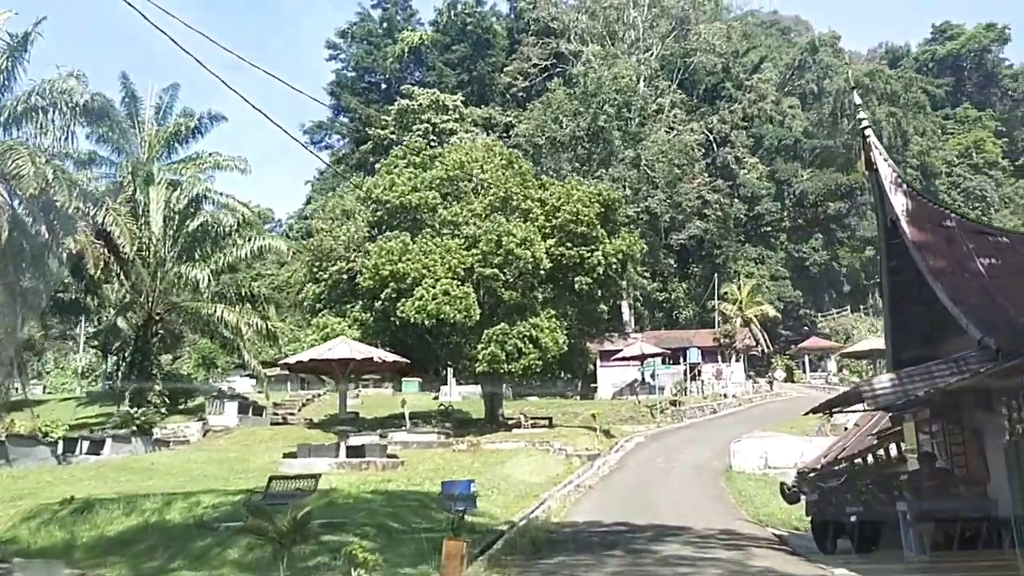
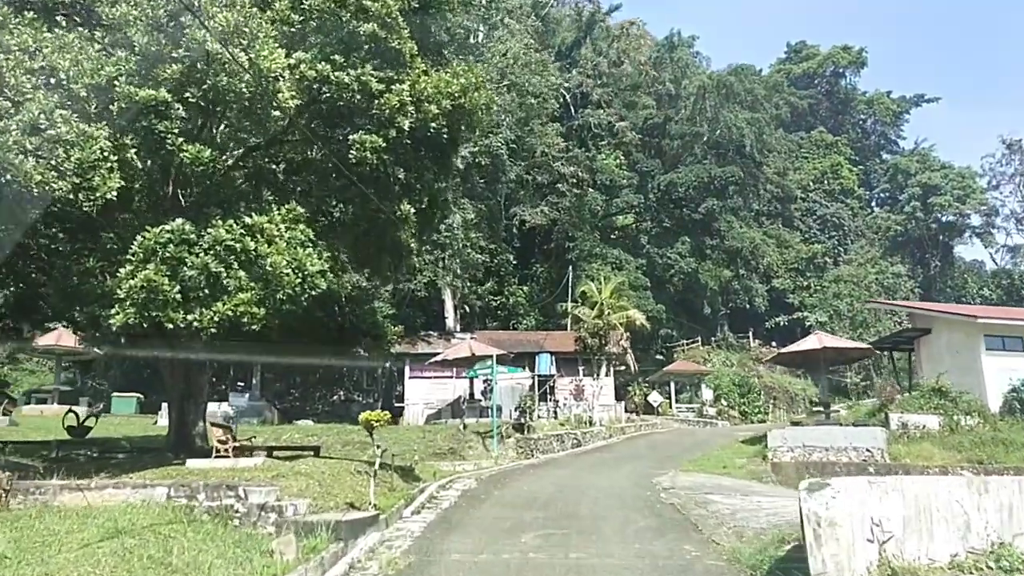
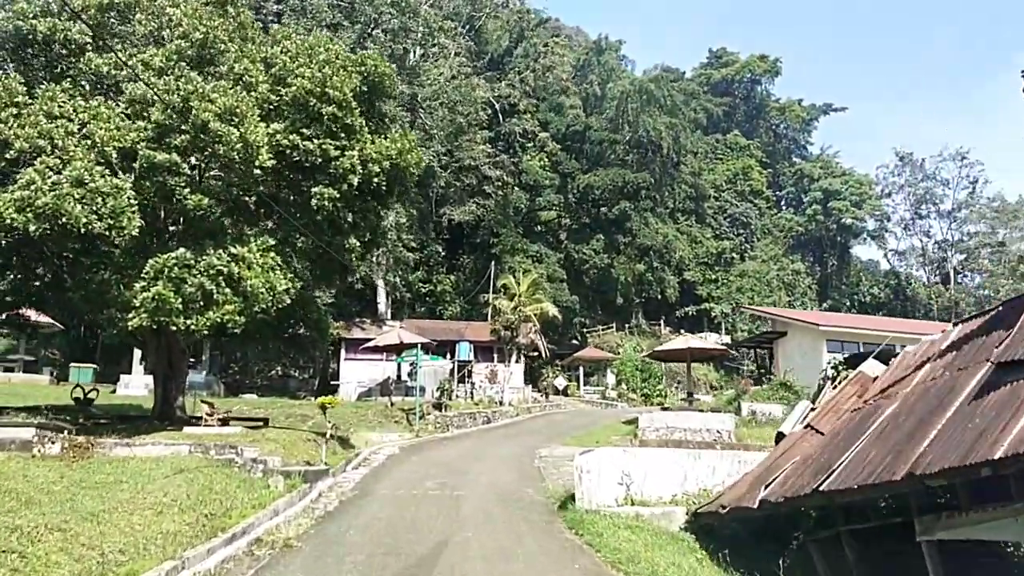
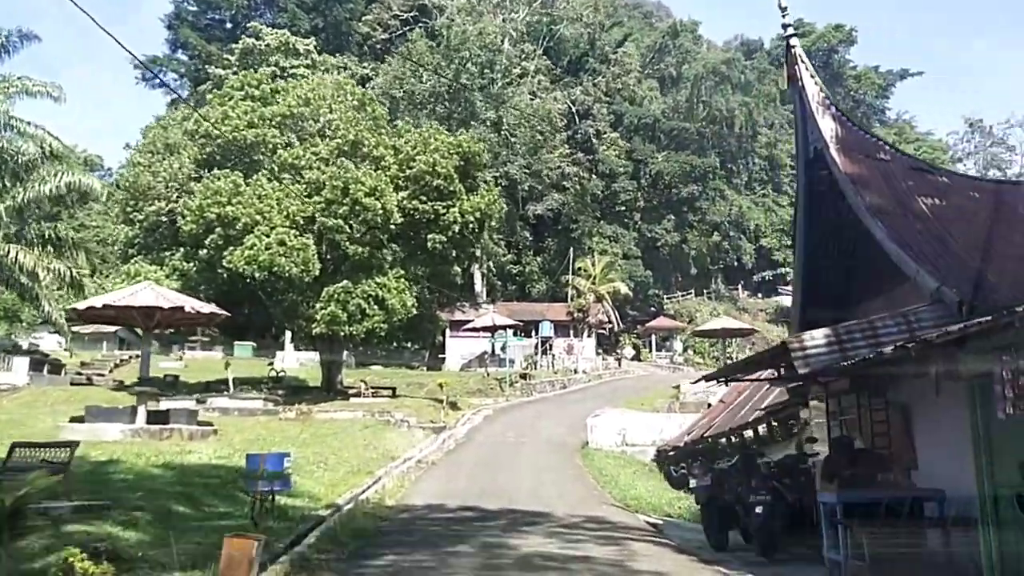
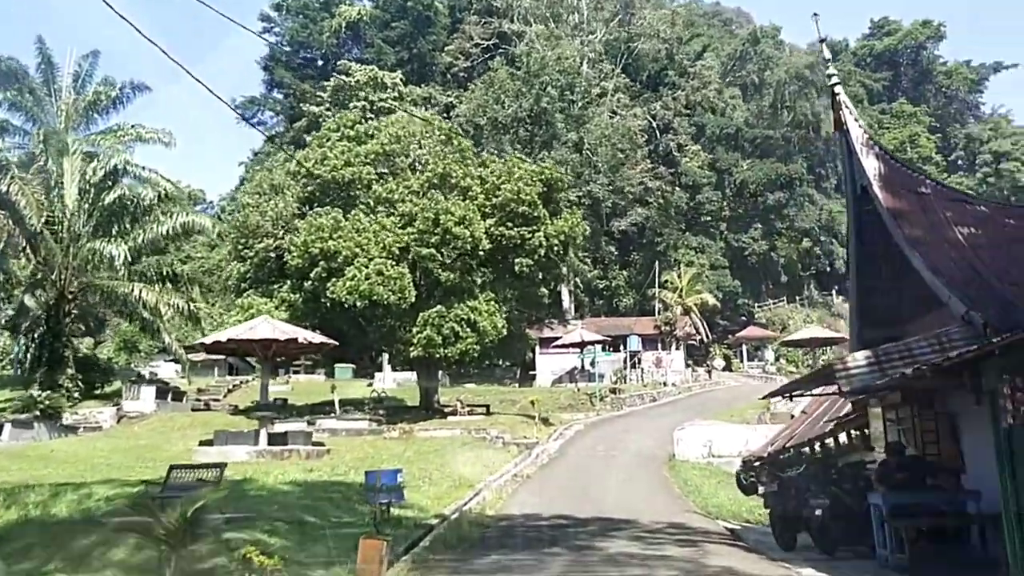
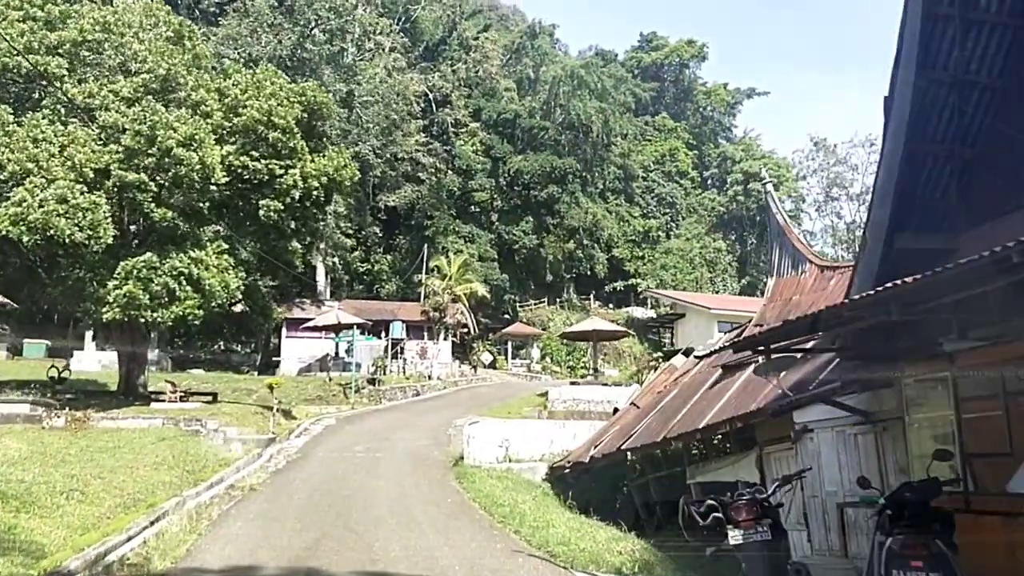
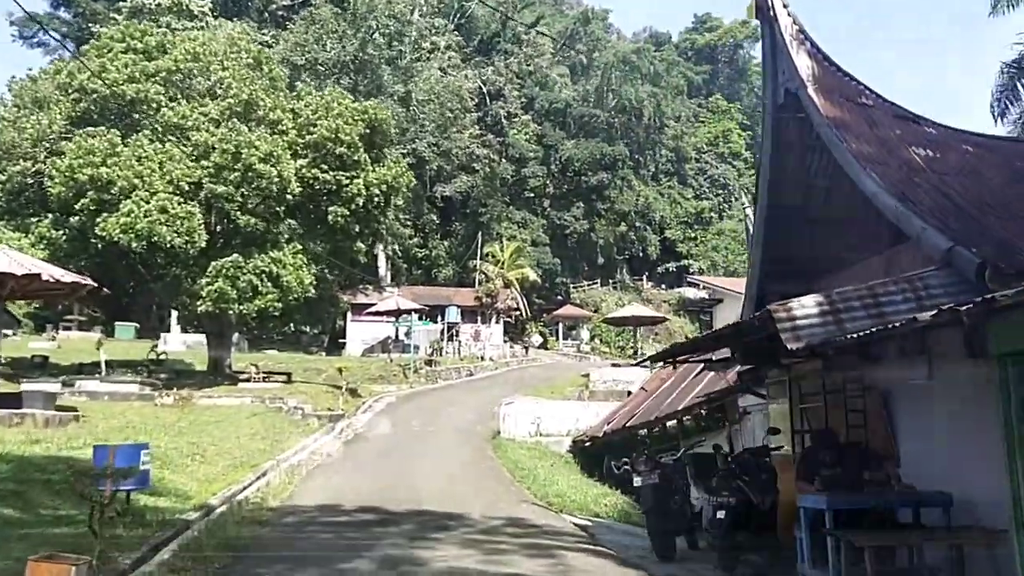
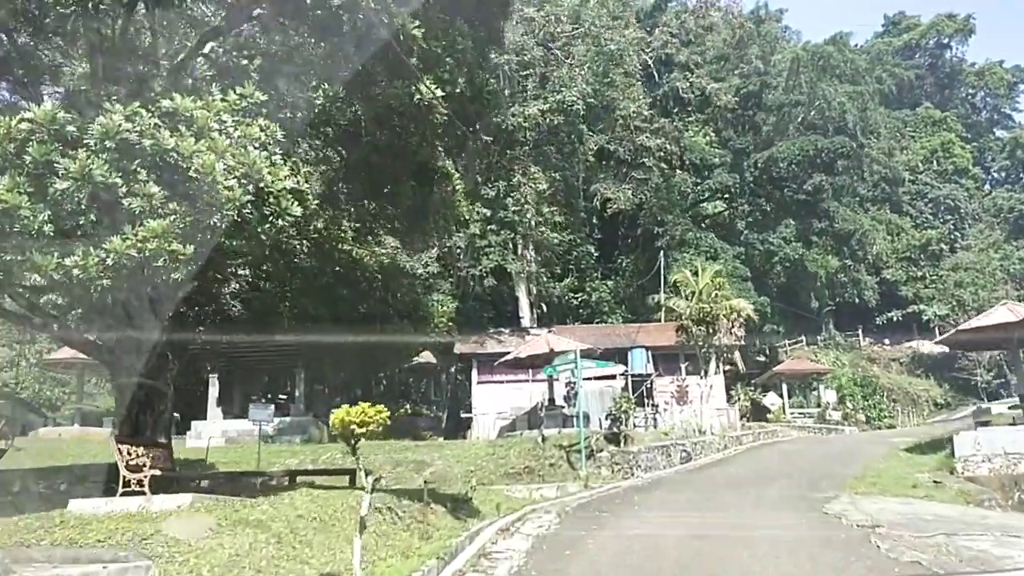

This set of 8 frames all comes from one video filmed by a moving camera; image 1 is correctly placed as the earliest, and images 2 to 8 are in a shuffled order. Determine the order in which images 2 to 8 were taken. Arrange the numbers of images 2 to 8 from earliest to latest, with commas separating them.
5, 4, 7, 6, 3, 2, 8
